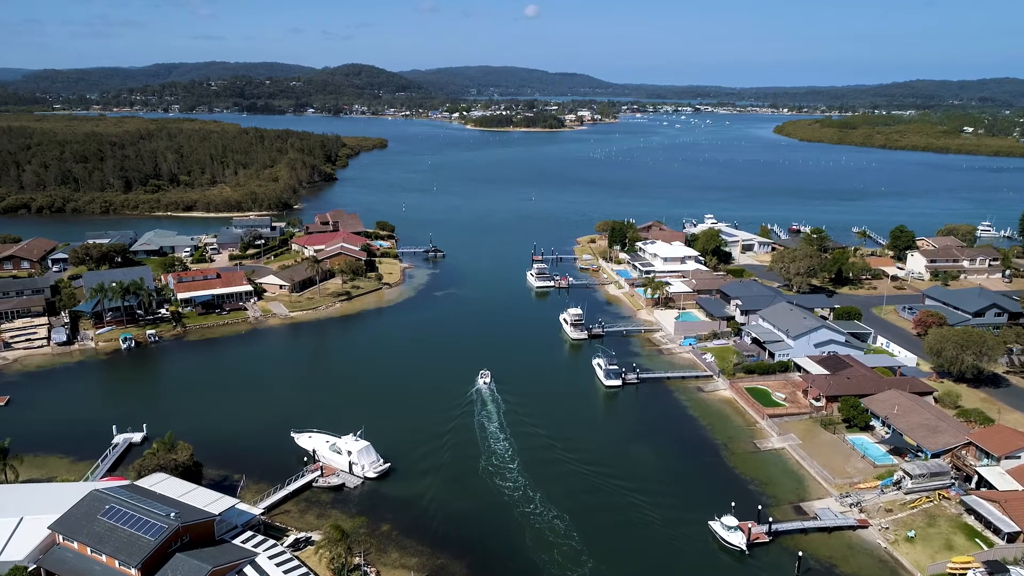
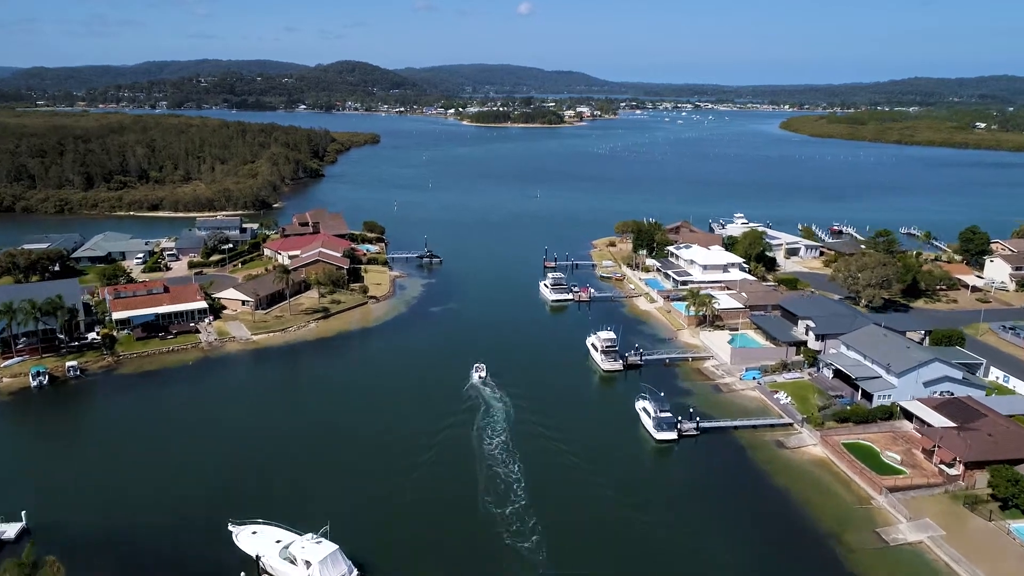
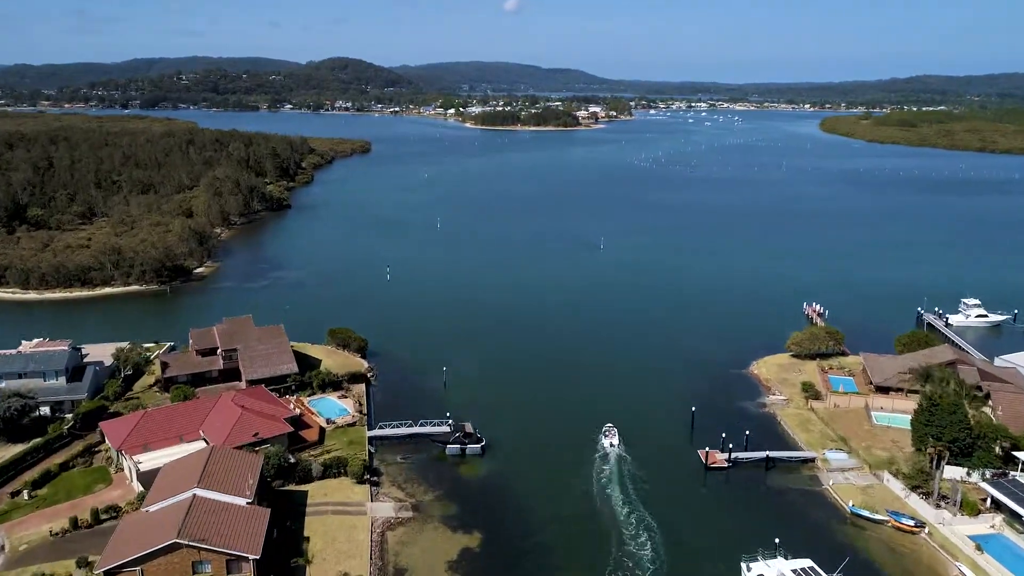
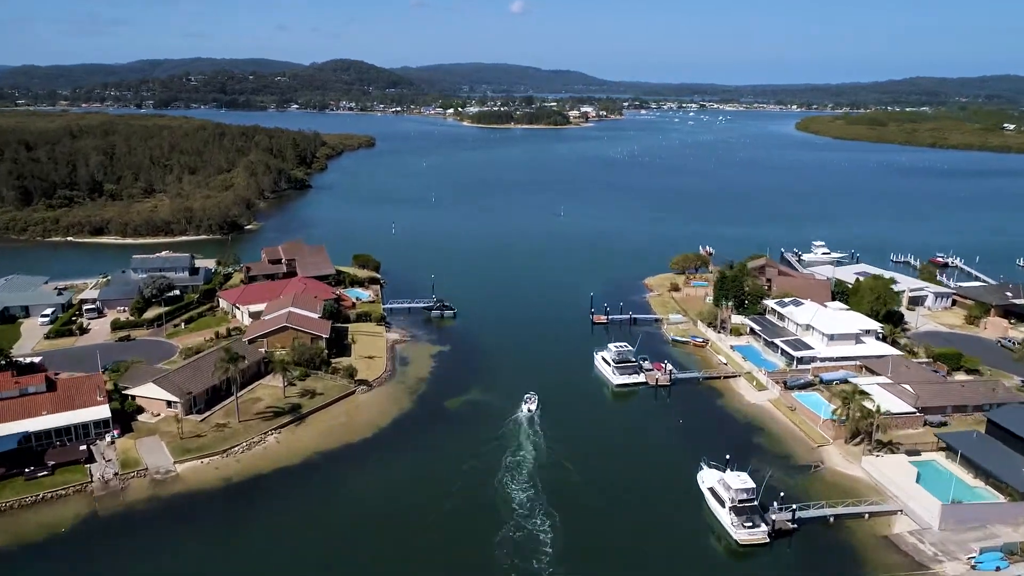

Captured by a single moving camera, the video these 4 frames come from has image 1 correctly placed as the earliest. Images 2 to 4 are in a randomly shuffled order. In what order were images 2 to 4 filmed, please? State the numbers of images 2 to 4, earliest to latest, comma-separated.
2, 4, 3
